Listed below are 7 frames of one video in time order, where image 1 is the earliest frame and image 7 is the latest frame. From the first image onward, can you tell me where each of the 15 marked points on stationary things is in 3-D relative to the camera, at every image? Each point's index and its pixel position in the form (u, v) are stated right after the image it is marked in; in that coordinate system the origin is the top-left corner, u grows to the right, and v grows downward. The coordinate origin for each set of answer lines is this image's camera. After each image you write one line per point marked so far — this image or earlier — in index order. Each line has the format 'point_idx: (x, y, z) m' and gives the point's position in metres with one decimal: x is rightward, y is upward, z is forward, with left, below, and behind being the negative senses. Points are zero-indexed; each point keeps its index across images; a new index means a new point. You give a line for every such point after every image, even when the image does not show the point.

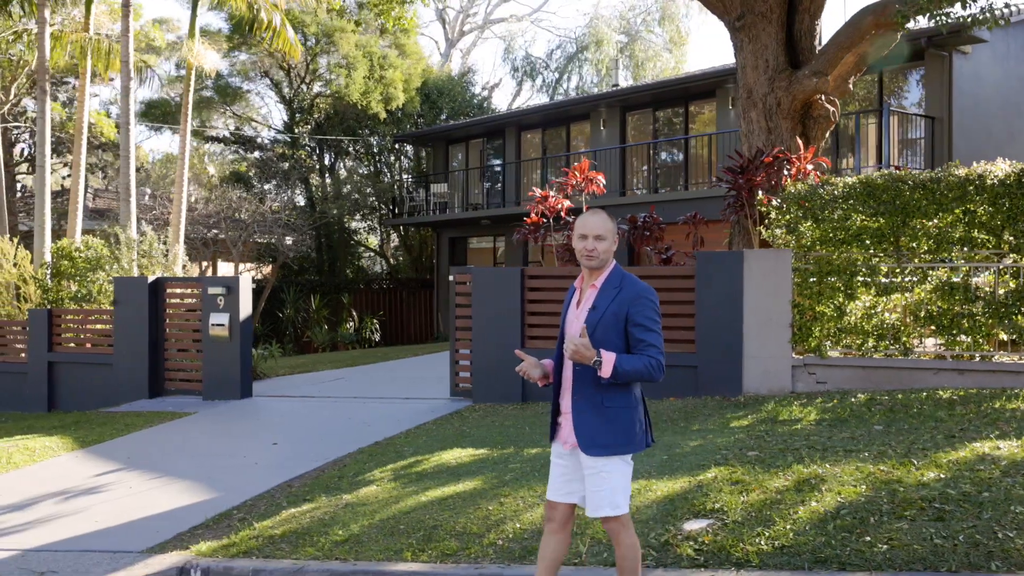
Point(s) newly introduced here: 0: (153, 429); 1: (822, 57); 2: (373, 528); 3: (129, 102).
0: (-3.7, -1.5, +9.5) m
1: (+3.5, +2.6, +10.2) m
2: (-0.7, -1.3, +5.0) m
3: (-5.6, +2.7, +13.3) m
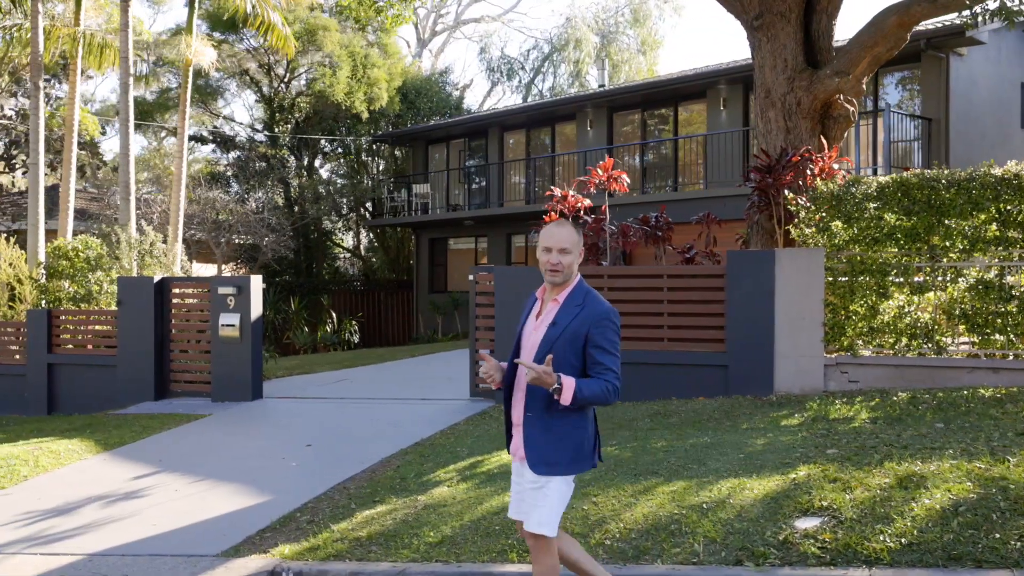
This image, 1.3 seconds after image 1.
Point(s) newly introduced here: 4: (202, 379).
0: (-3.4, -1.5, +9.2) m
1: (+3.7, +2.6, +10.2) m
2: (-0.2, -1.3, +4.8) m
3: (-5.4, +2.7, +13.0) m
4: (-4.0, -1.2, +11.7) m
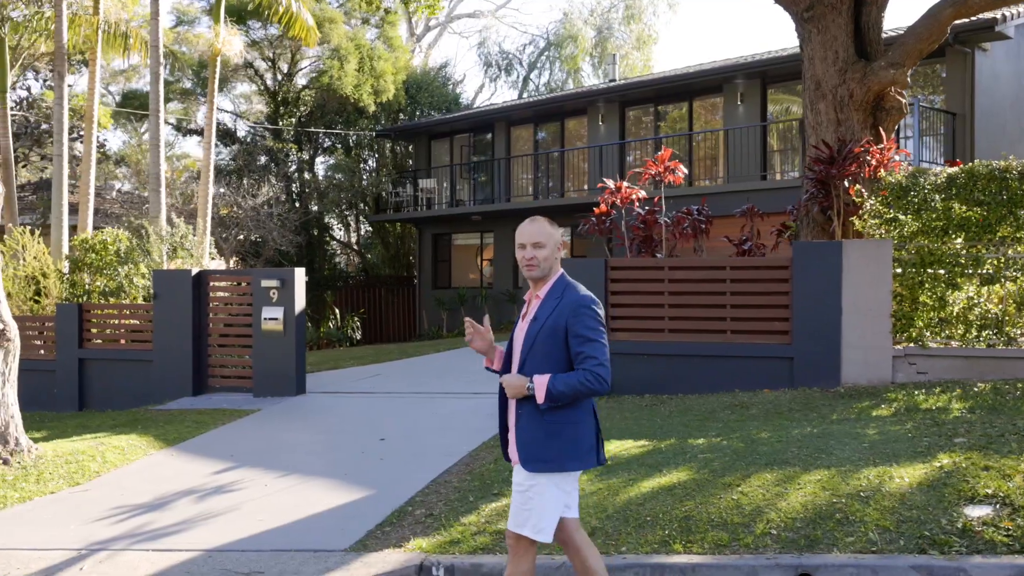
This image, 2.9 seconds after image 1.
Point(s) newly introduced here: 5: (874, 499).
0: (-2.7, -1.4, +9.0) m
1: (+4.3, +2.7, +10.2) m
2: (+0.6, -1.2, +4.7) m
3: (-4.9, +2.8, +12.7) m
4: (-3.5, -1.1, +11.4) m
5: (+1.8, -1.1, +4.6) m
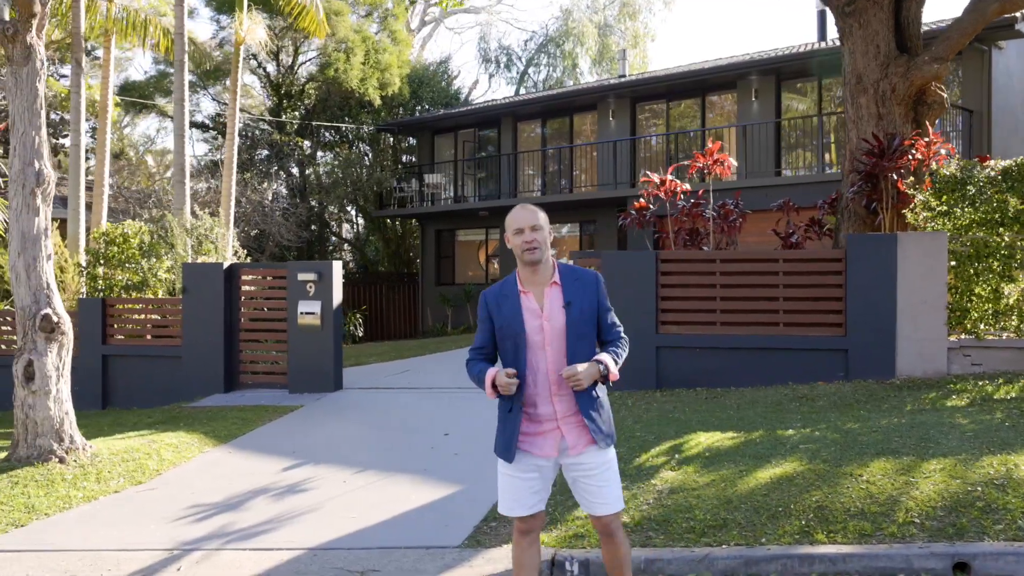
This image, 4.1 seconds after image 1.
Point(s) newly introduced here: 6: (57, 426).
0: (-2.2, -1.3, +8.8) m
1: (+4.8, +2.7, +10.2) m
2: (+1.2, -1.1, +4.6) m
3: (-4.5, +2.9, +12.5) m
4: (-3.0, -1.0, +11.2) m
5: (+2.5, -1.0, +4.5) m
6: (-3.5, -1.1, +7.1) m
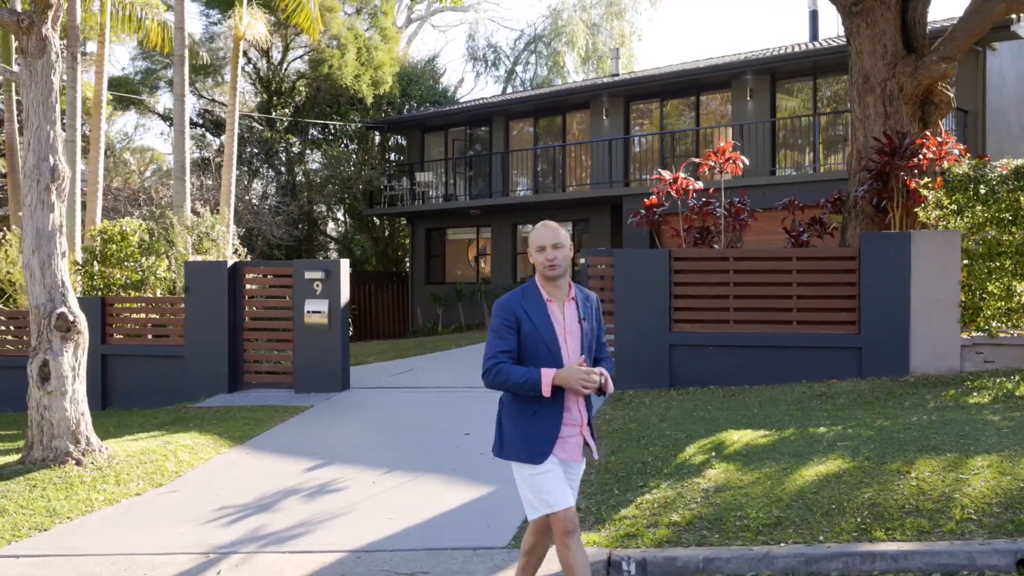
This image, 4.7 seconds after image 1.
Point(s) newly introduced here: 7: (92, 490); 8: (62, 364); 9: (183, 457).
0: (-2.1, -1.3, +8.7) m
1: (+4.9, +2.8, +10.3) m
2: (+1.4, -1.1, +4.6) m
3: (-4.4, +2.9, +12.3) m
4: (-2.9, -1.0, +11.1) m
5: (+2.7, -1.0, +4.5) m
6: (-3.3, -1.1, +6.9) m
7: (-3.0, -1.4, +6.5) m
8: (-3.4, -0.6, +6.9) m
9: (-2.7, -1.4, +7.4) m
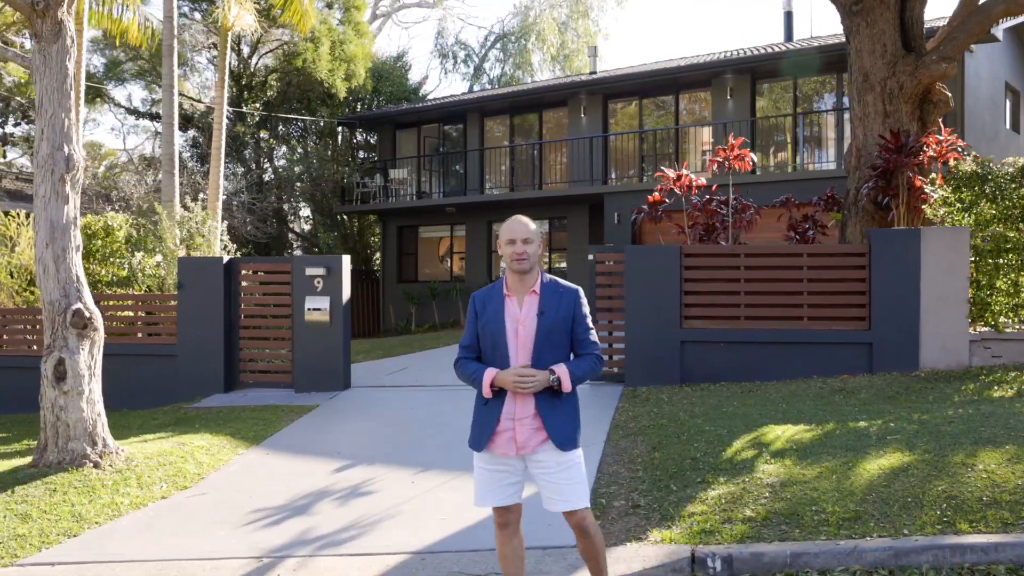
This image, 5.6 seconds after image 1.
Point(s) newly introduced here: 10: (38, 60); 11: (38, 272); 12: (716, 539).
0: (-1.9, -1.3, +8.5) m
1: (+5.0, +2.8, +10.5) m
2: (+1.8, -1.1, +4.6) m
3: (-4.5, +2.9, +11.9) m
4: (-2.9, -1.0, +10.9) m
5: (+3.1, -0.9, +4.6) m
6: (-3.1, -1.0, +6.7) m
7: (-2.7, -1.4, +6.3) m
8: (-3.2, -0.5, +6.7) m
9: (-2.4, -1.3, +7.1) m
10: (-3.5, +1.7, +6.6) m
11: (-3.5, +0.1, +6.7) m
12: (+1.0, -1.2, +4.5) m
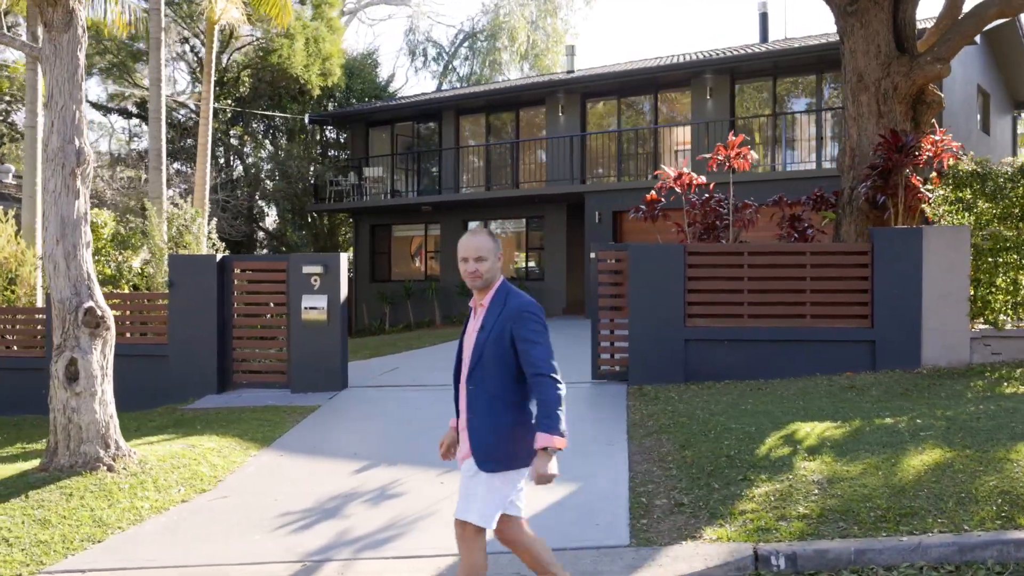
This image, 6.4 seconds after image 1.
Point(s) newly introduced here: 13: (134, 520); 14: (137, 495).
0: (-1.8, -1.3, +8.4) m
1: (+5.0, +2.8, +10.6) m
2: (+2.1, -1.1, +4.6) m
3: (-4.5, +2.9, +11.7) m
4: (-2.9, -1.0, +10.6) m
5: (+3.4, -0.9, +4.6) m
6: (-2.9, -1.0, +6.4) m
7: (-2.5, -1.4, +6.1) m
8: (-3.0, -0.5, +6.4) m
9: (-2.3, -1.3, +6.9) m
10: (-3.3, +1.7, +6.4) m
11: (-3.3, +0.1, +6.5) m
12: (+1.3, -1.2, +4.5) m
13: (-2.4, -1.5, +5.7) m
14: (-2.5, -1.4, +6.1) m
